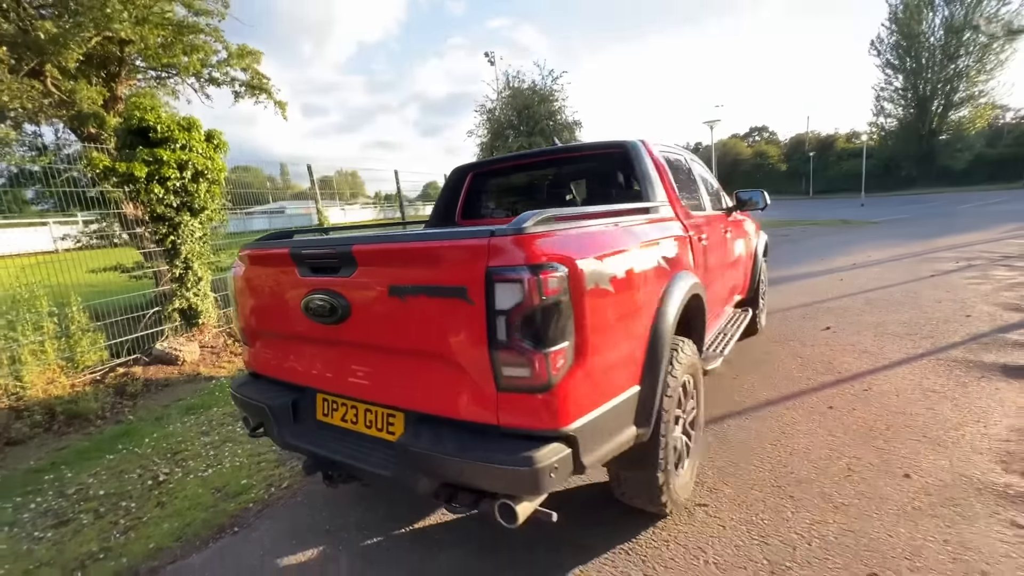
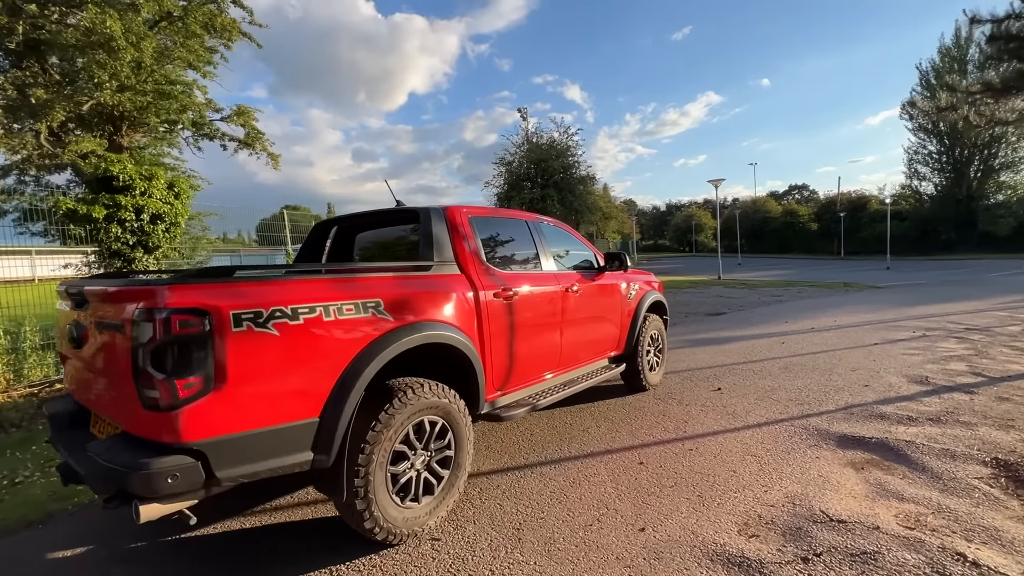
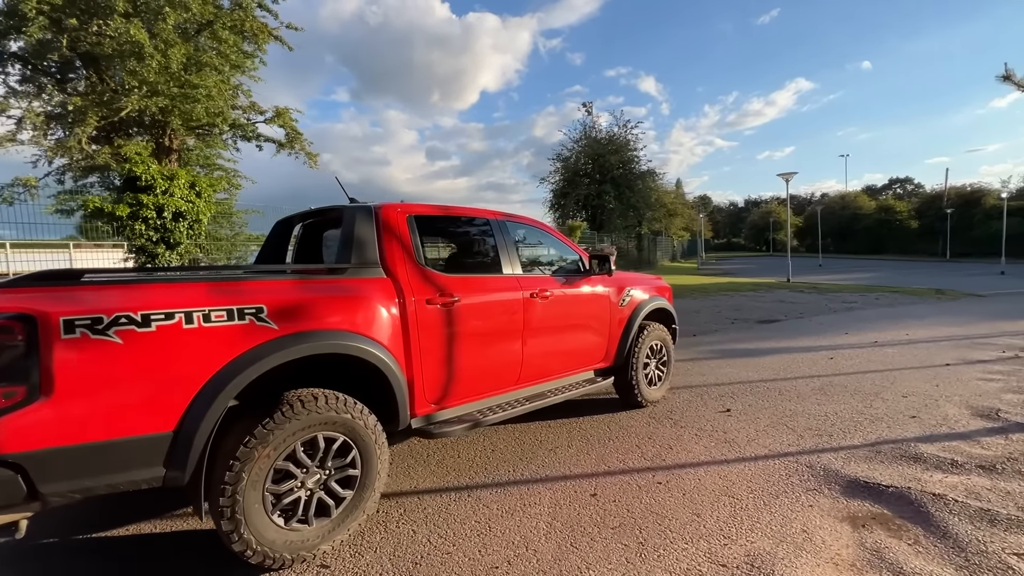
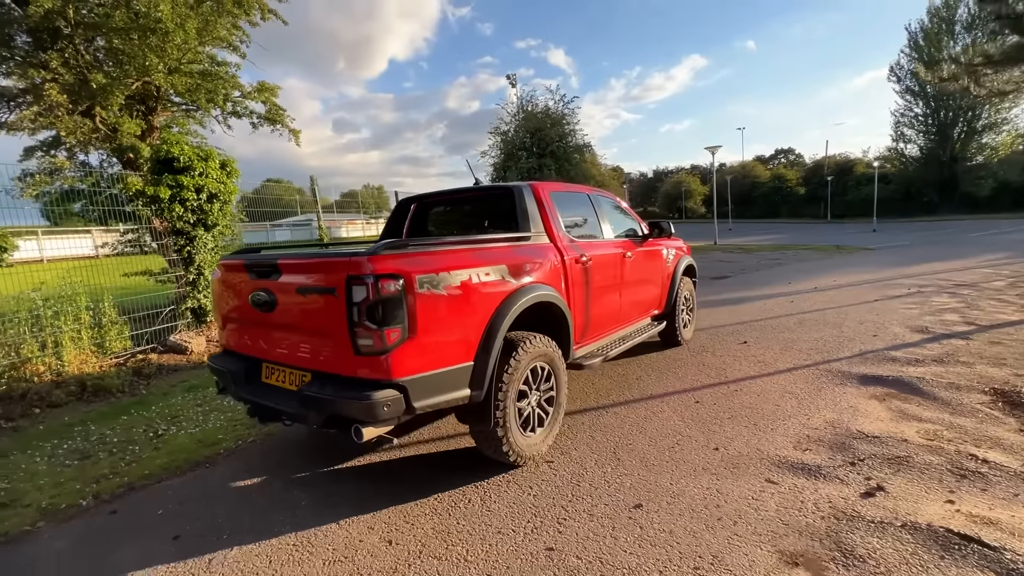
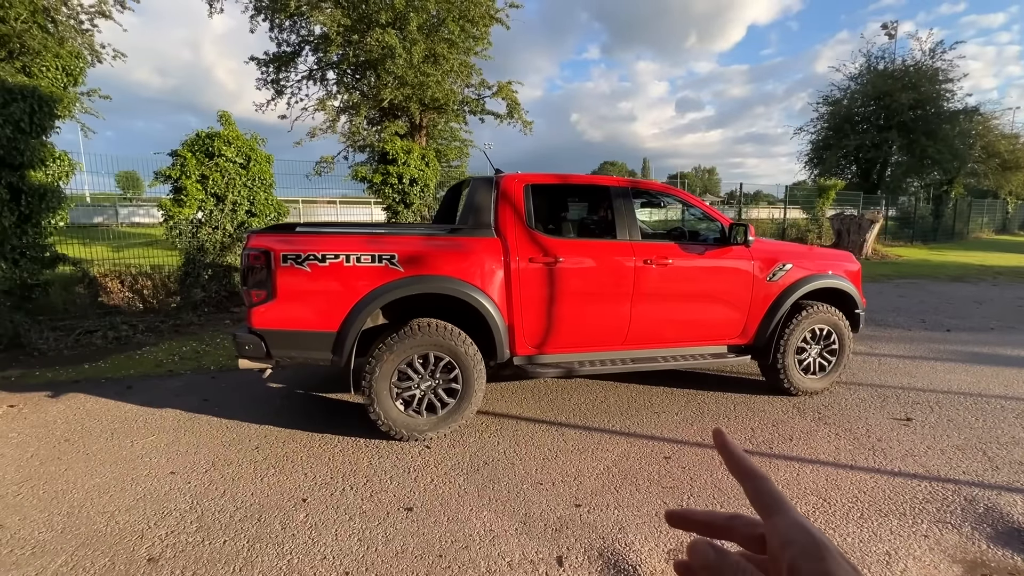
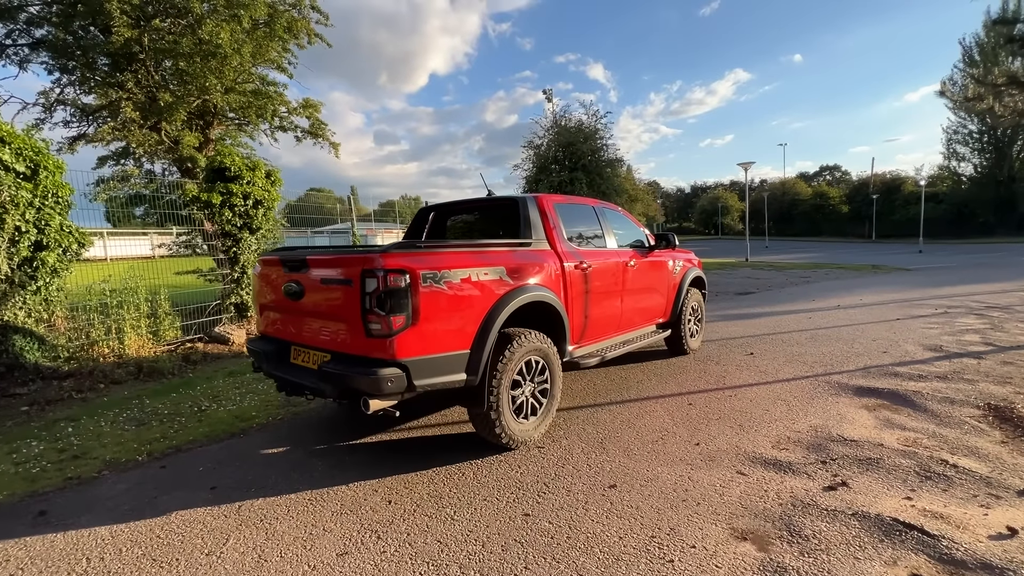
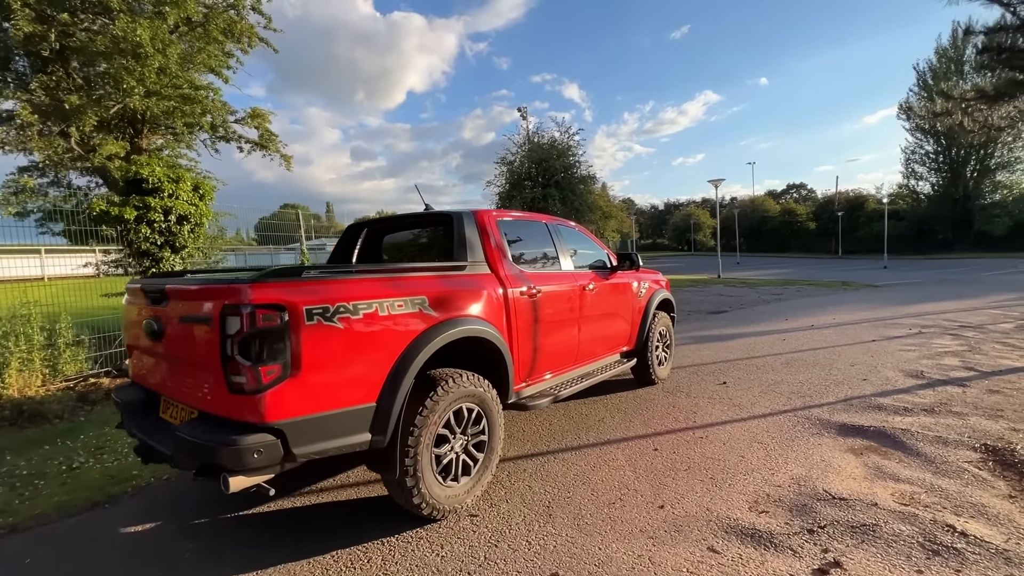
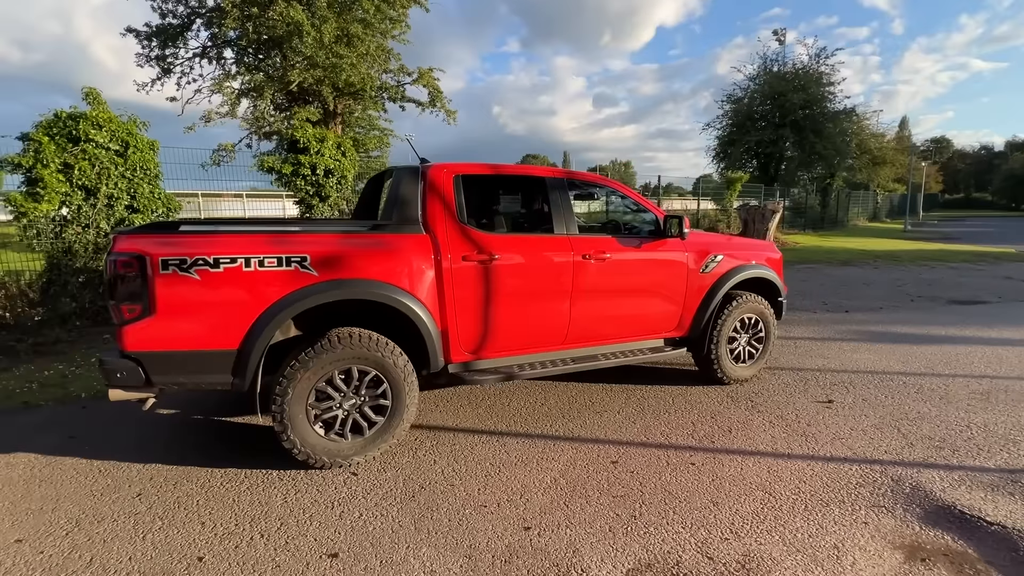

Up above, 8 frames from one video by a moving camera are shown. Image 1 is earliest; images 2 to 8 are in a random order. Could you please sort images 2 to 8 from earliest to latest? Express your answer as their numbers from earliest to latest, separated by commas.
4, 6, 7, 2, 3, 8, 5
